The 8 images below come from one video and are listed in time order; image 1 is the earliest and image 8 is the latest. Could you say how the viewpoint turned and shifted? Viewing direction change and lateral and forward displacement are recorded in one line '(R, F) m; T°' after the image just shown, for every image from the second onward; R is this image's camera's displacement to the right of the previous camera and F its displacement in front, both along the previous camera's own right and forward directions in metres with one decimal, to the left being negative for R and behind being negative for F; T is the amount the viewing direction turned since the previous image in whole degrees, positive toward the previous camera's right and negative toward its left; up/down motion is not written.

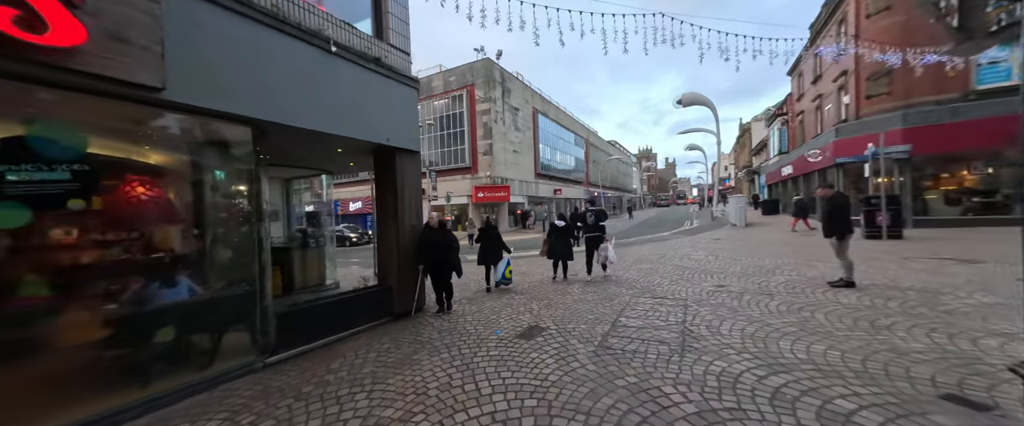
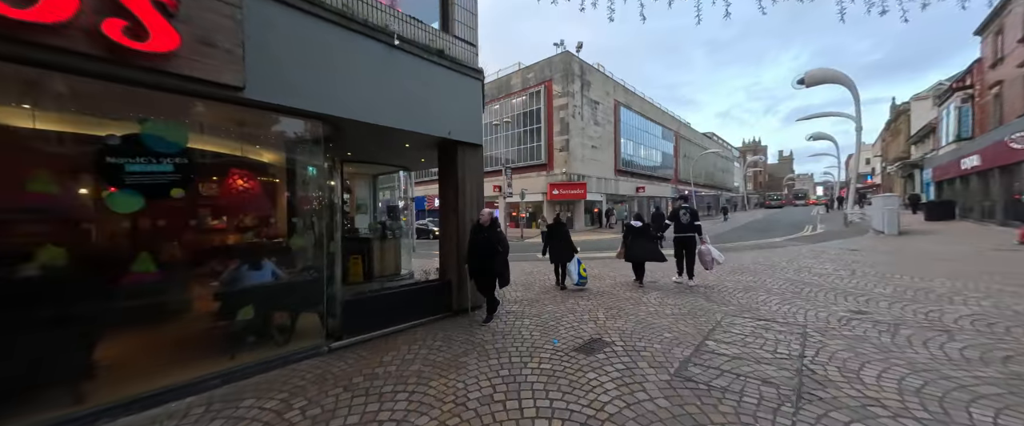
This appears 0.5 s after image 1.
(+0.2, +0.4) m; -14°
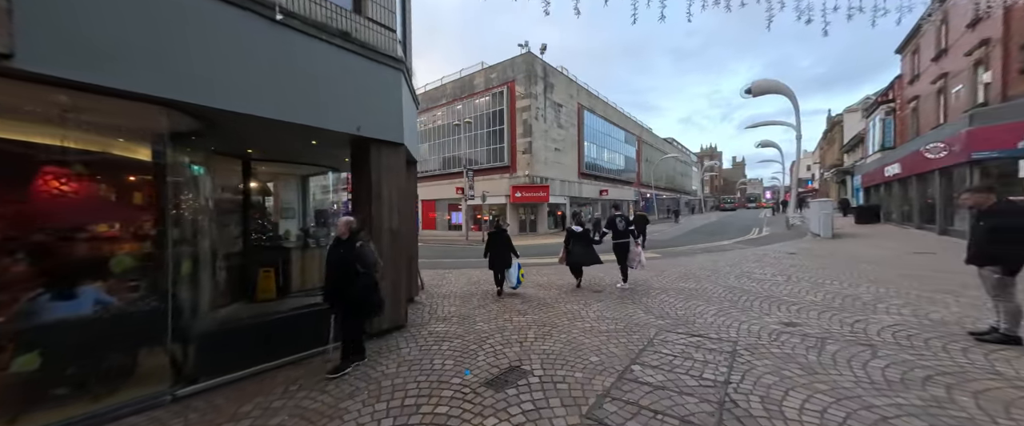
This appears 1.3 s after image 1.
(+0.6, +0.4) m; +5°
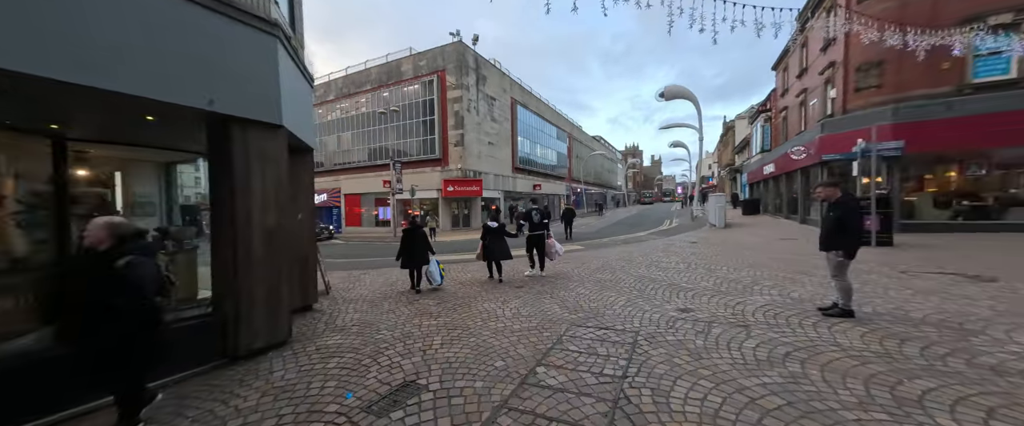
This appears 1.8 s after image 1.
(+0.4, +0.3) m; +11°
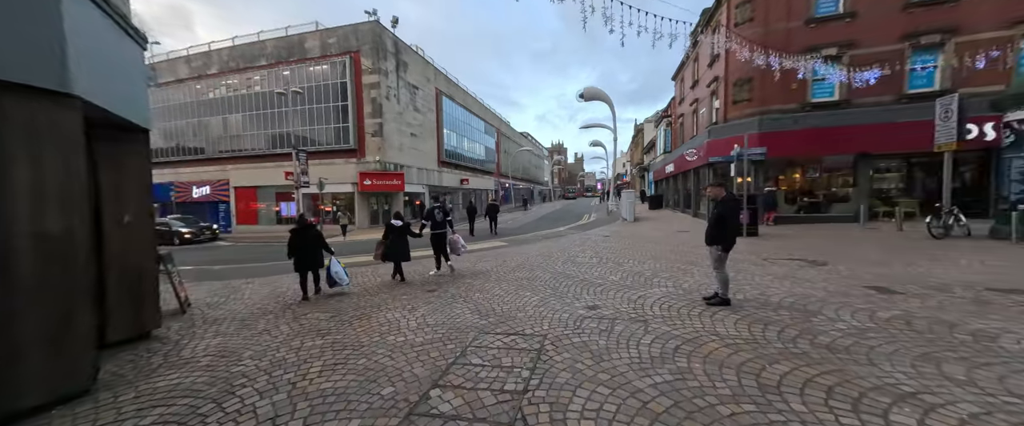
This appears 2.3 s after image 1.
(+0.3, +0.3) m; +12°
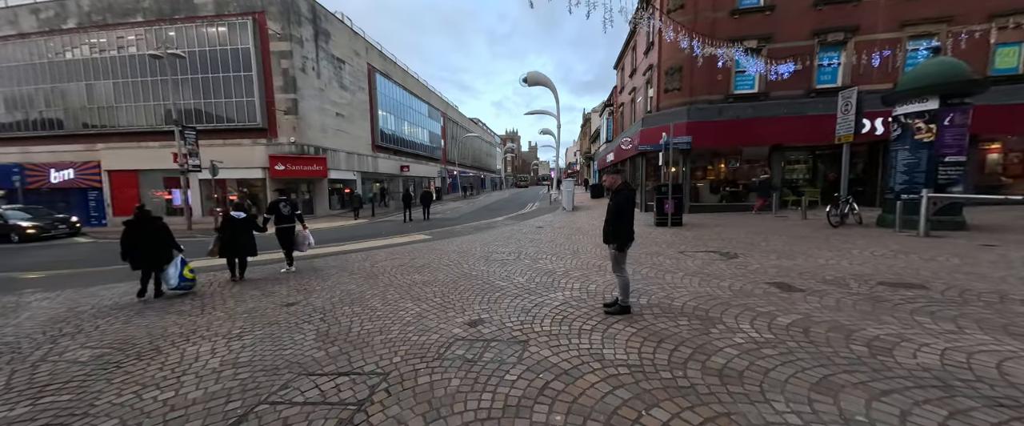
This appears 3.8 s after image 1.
(+1.1, +0.9) m; +8°
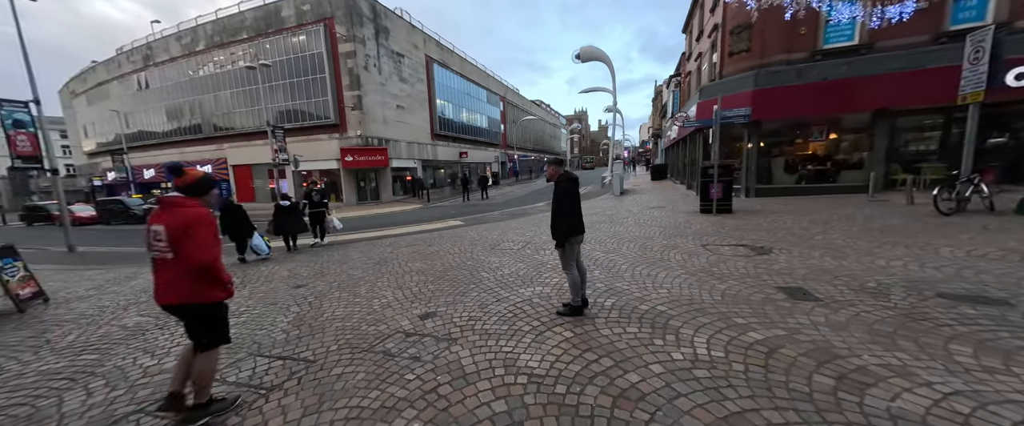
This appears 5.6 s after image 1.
(+1.4, +0.3) m; -12°
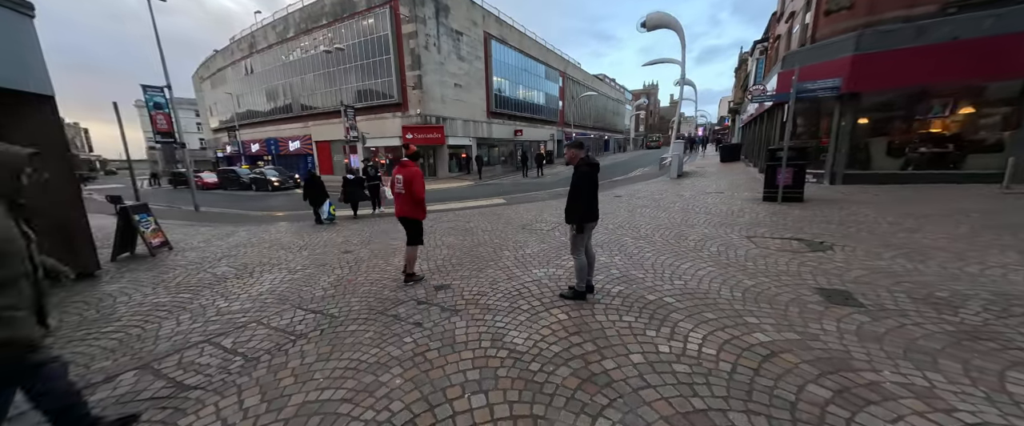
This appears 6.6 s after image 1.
(+0.6, 0.0) m; -10°
